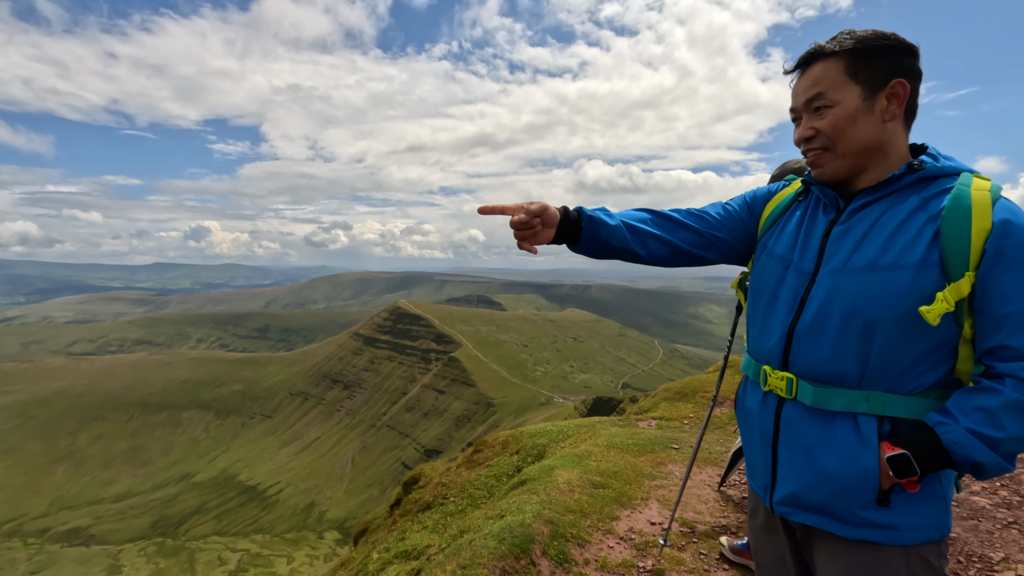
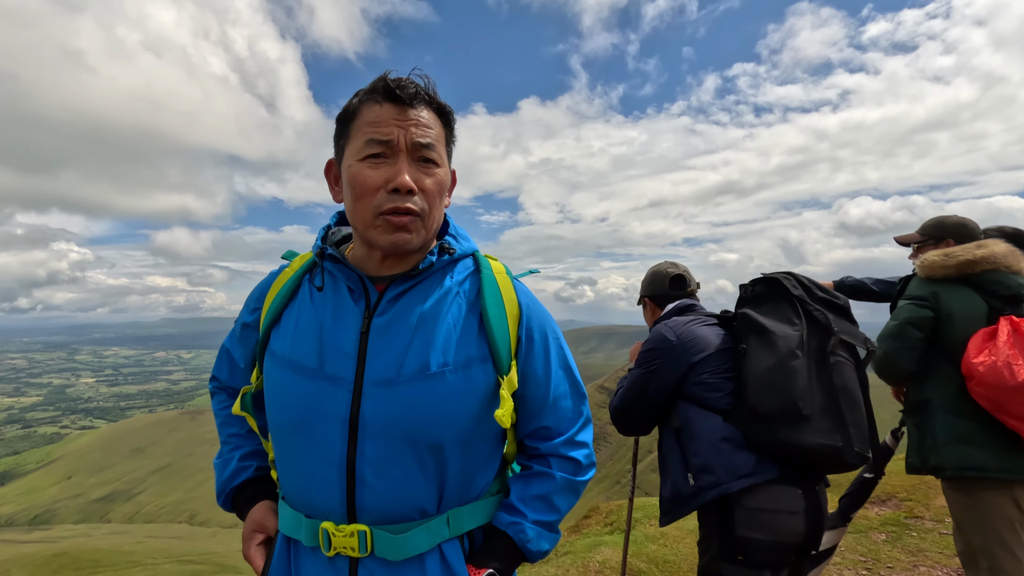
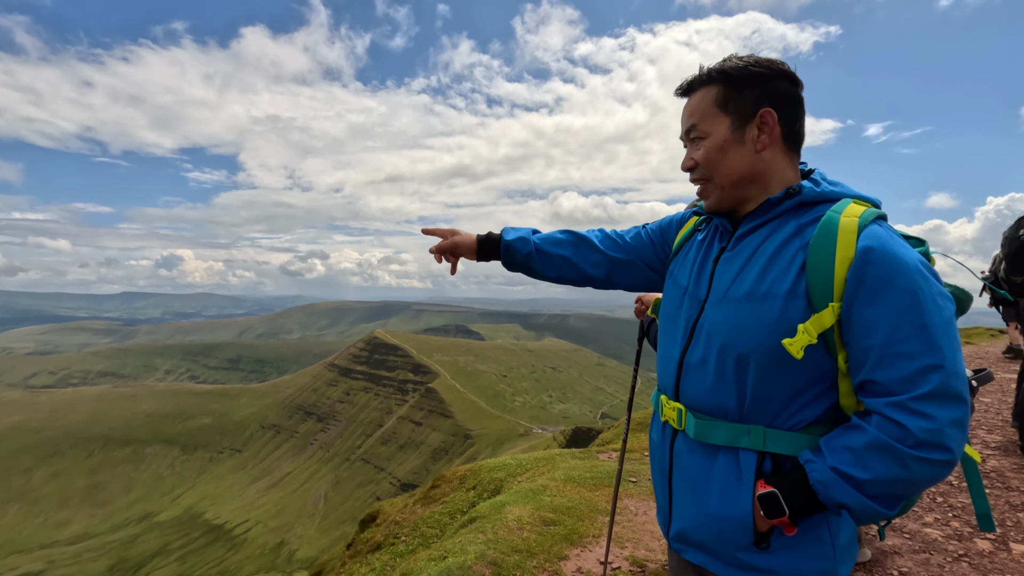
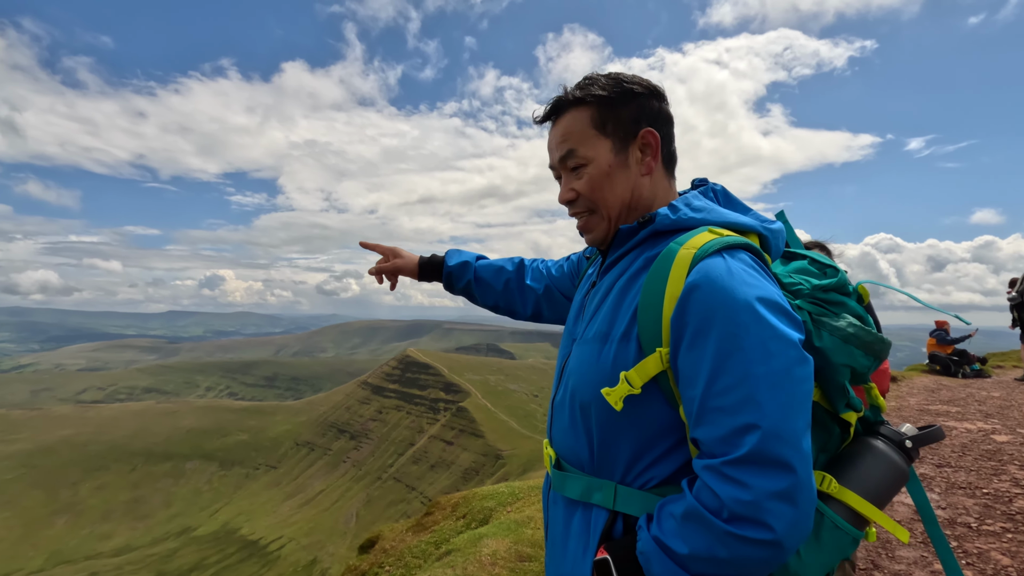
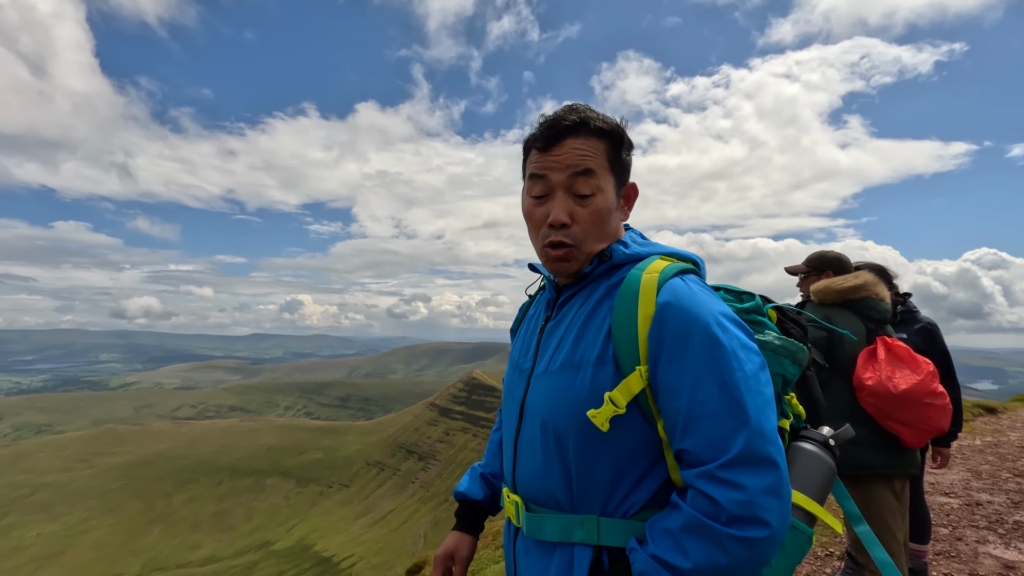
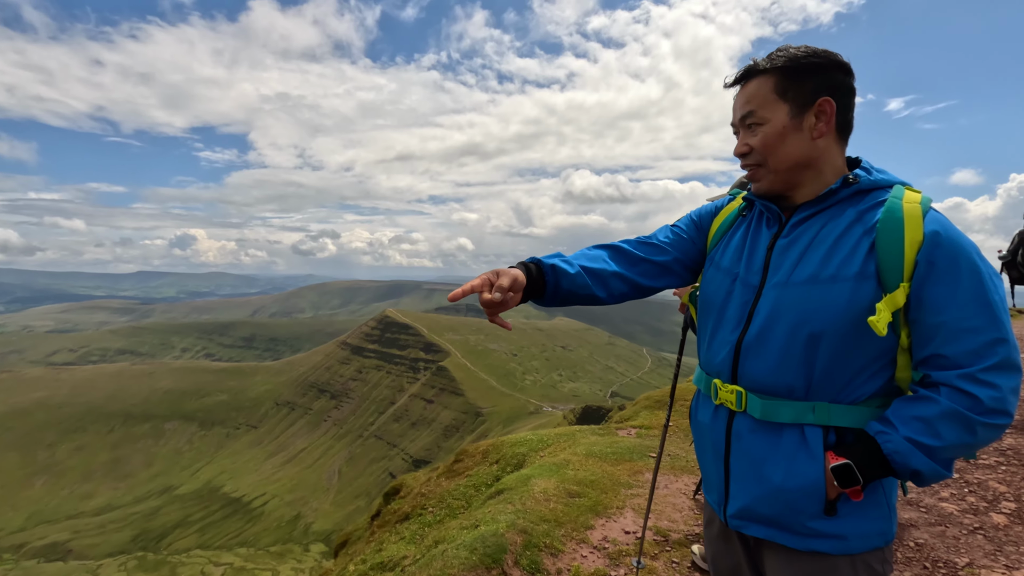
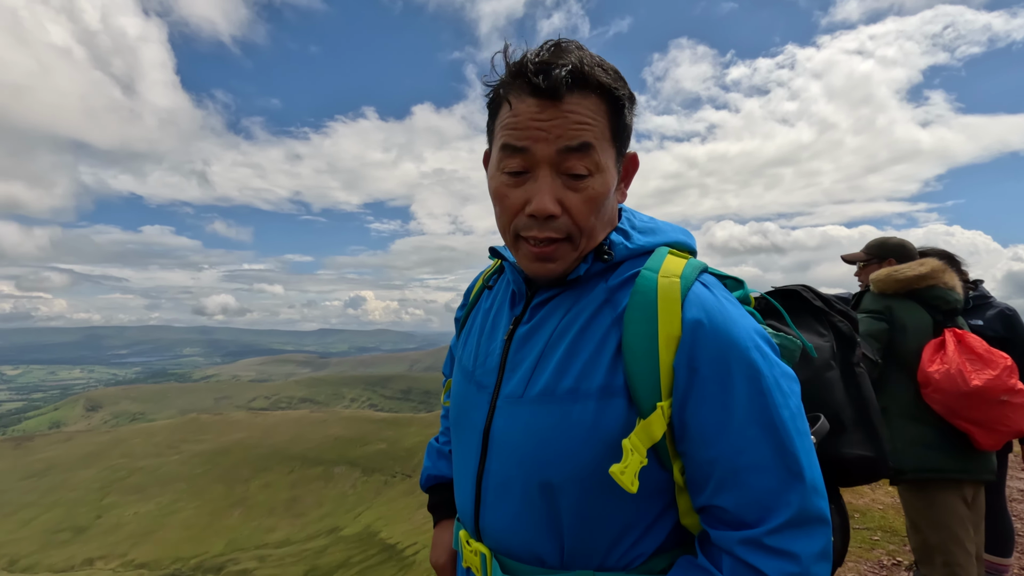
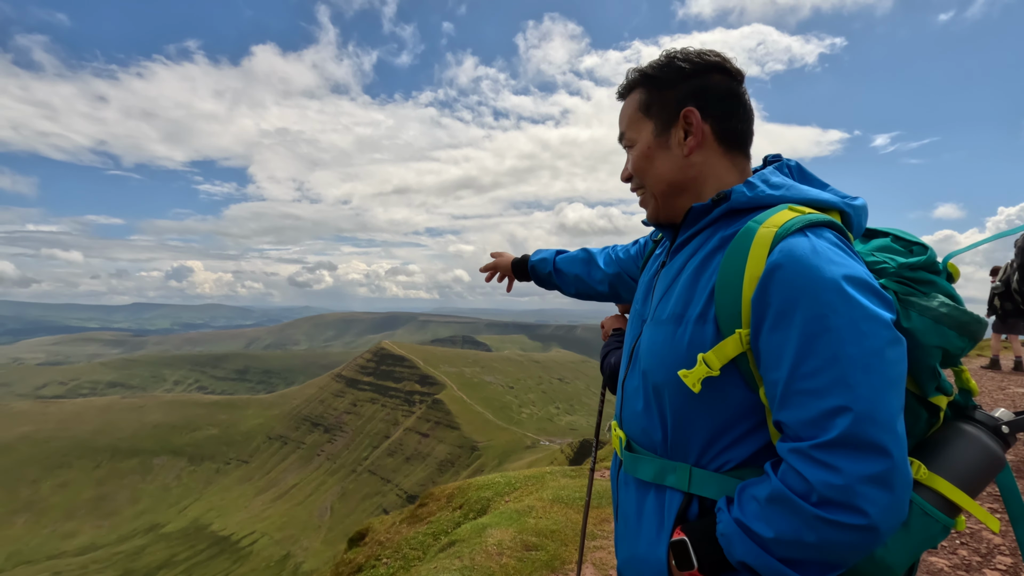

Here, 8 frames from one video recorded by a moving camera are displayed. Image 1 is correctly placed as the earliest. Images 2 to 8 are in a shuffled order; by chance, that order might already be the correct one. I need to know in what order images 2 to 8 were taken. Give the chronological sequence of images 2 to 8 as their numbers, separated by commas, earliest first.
6, 3, 8, 4, 5, 7, 2
